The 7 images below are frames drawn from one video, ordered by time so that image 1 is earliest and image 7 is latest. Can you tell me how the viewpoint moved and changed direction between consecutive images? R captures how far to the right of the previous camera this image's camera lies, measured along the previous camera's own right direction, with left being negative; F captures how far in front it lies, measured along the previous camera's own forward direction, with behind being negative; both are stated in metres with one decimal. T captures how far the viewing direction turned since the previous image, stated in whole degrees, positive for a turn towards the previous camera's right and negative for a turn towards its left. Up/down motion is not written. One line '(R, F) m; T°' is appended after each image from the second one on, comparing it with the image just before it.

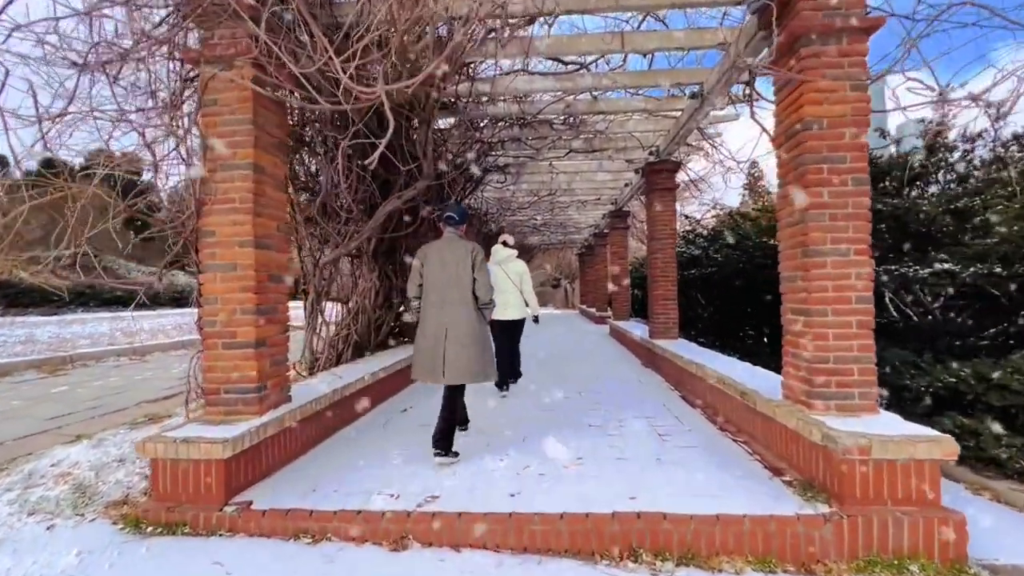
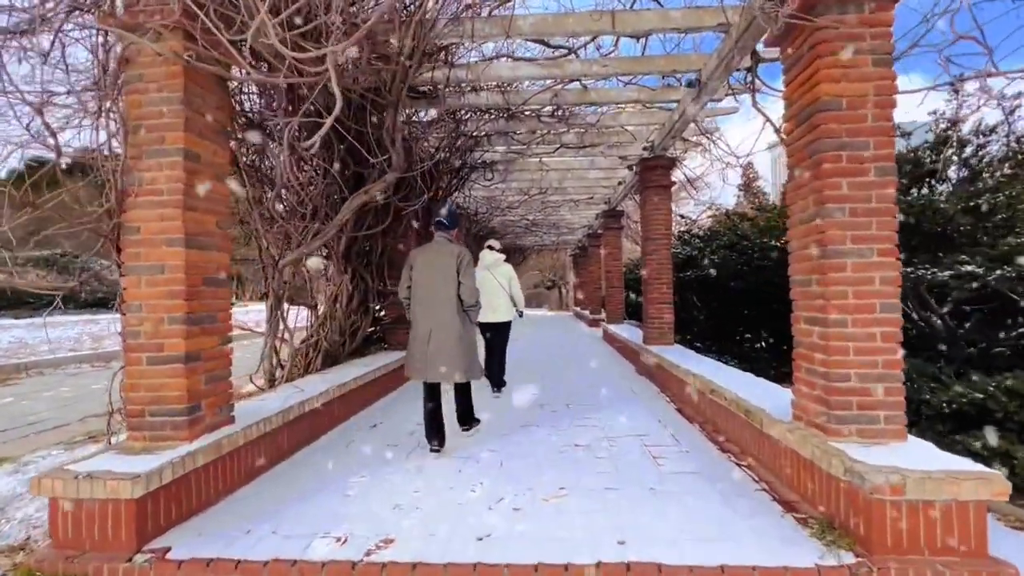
(+0.1, +0.5) m; +1°
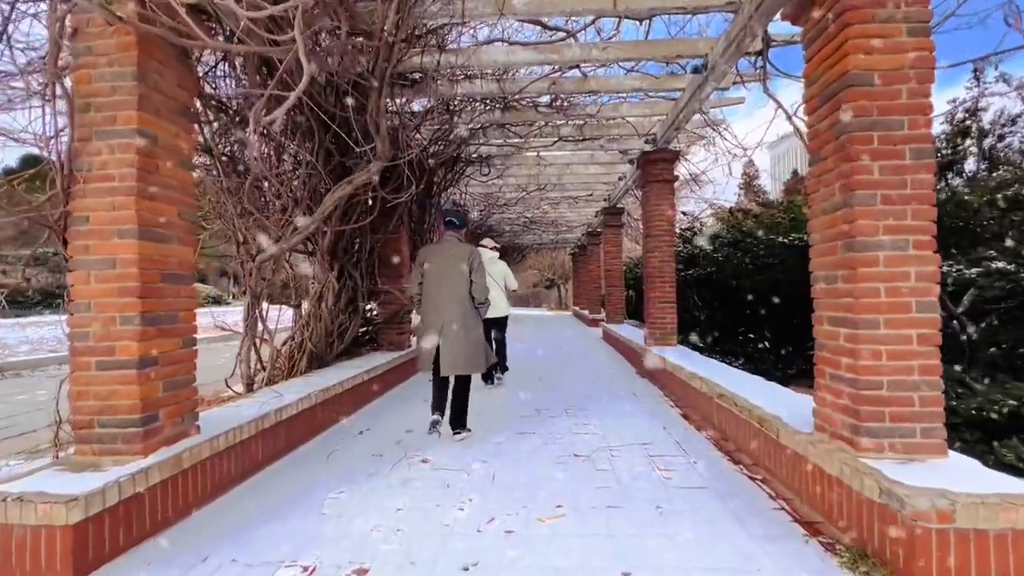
(0.0, +0.3) m; 0°
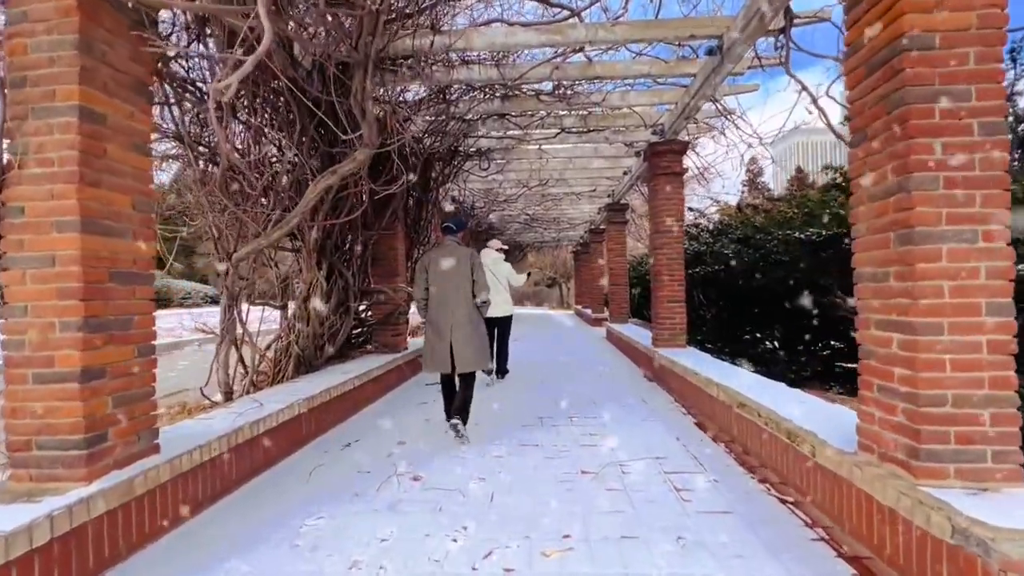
(0.0, +0.4) m; 0°
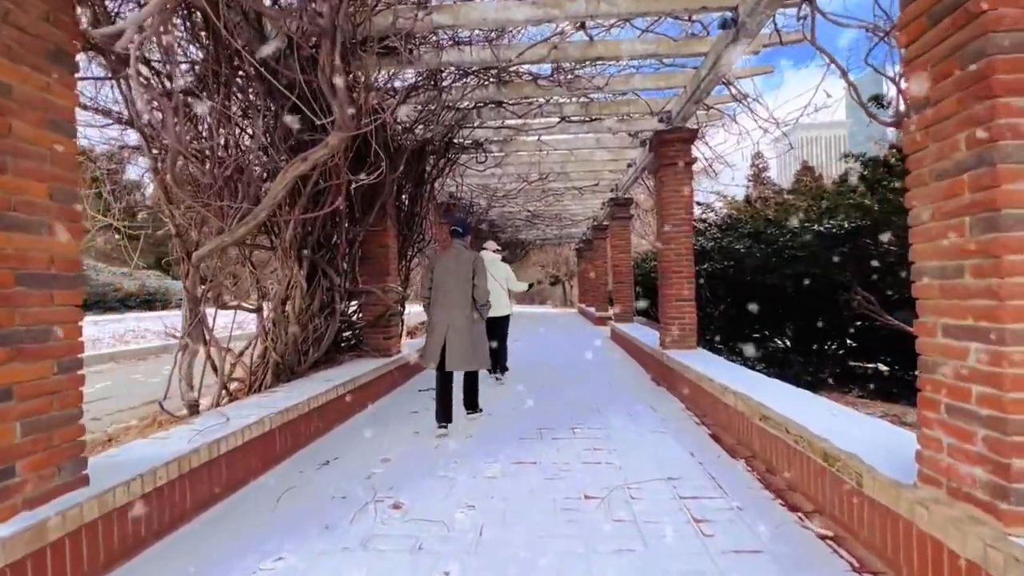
(+0.1, +0.4) m; 0°
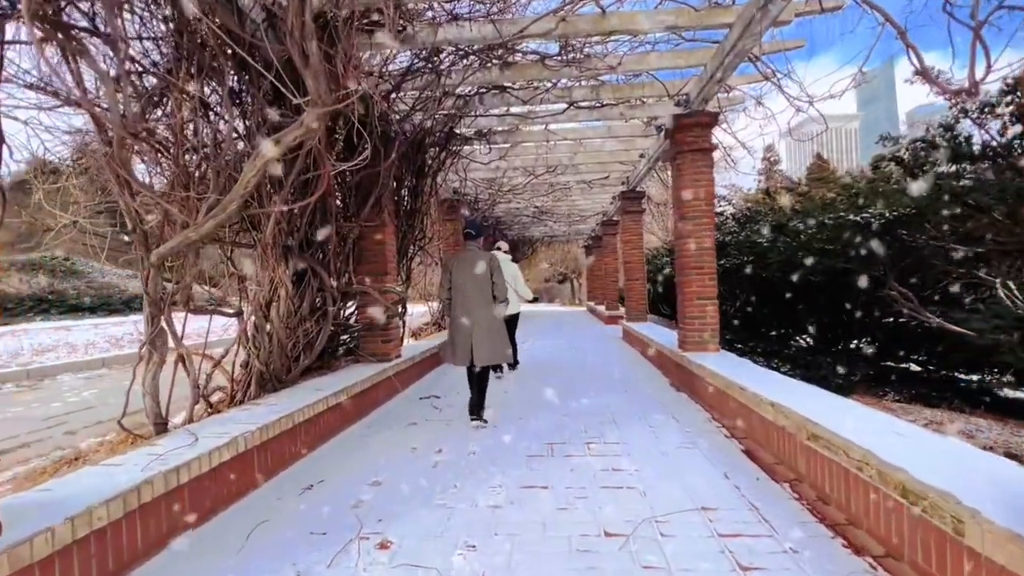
(0.0, +0.5) m; -1°
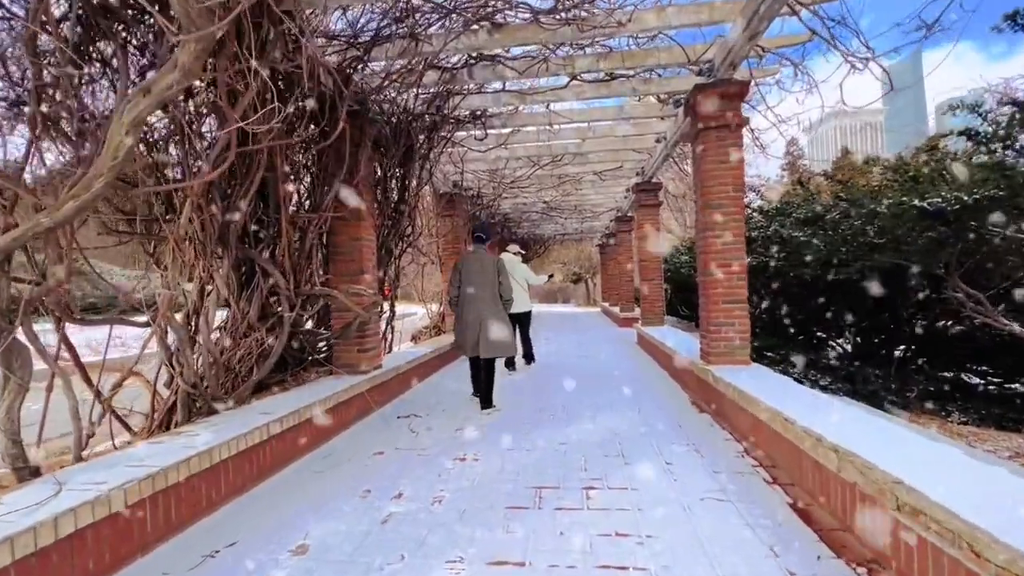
(+0.3, +0.8) m; -2°
